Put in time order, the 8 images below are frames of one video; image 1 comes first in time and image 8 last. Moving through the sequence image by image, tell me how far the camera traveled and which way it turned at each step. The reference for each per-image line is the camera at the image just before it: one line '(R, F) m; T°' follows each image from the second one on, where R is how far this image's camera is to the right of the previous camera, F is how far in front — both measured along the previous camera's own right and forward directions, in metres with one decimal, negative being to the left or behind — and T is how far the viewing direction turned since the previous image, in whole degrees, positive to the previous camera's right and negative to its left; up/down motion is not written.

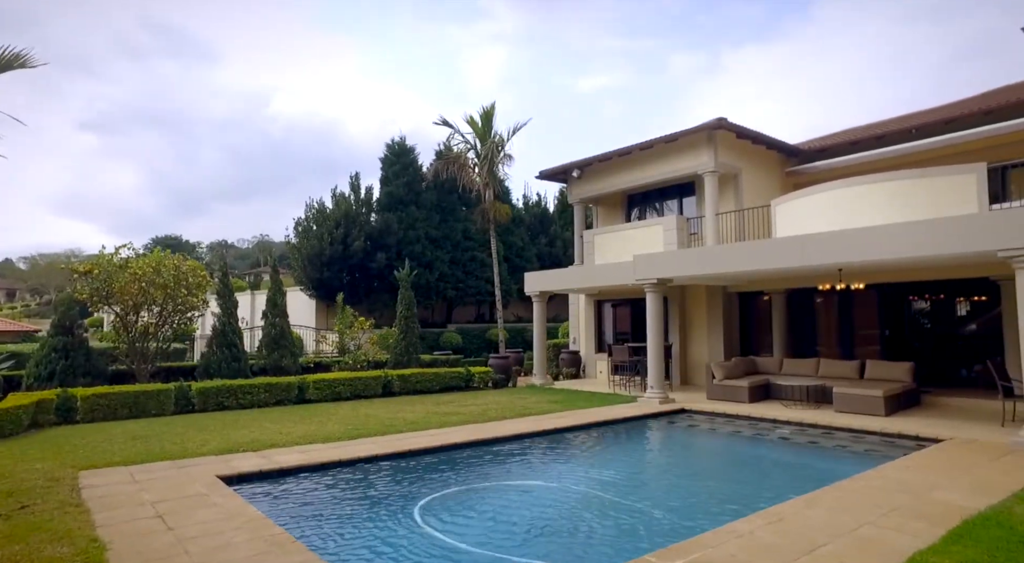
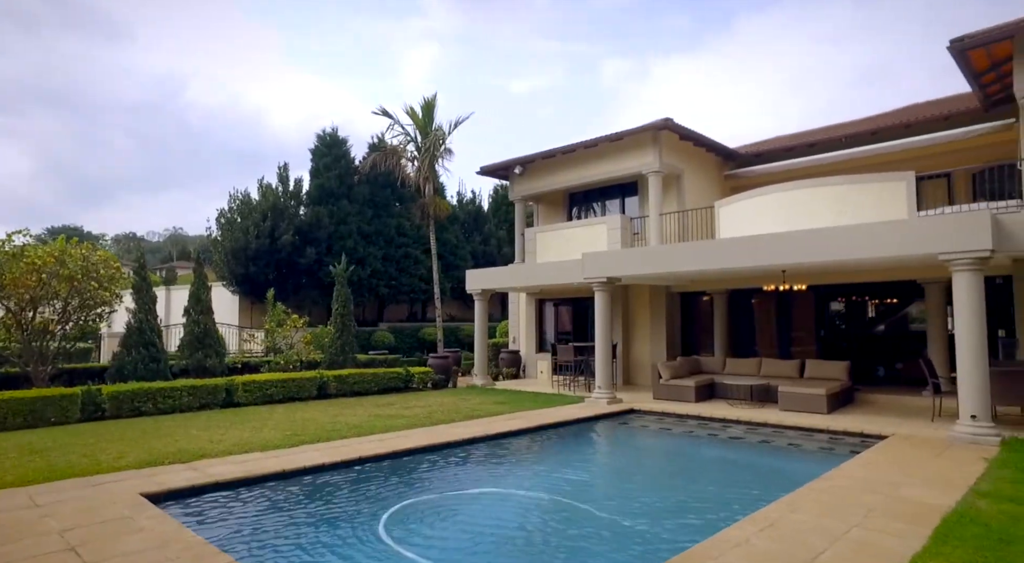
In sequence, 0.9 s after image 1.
(-0.5, +0.5) m; +7°
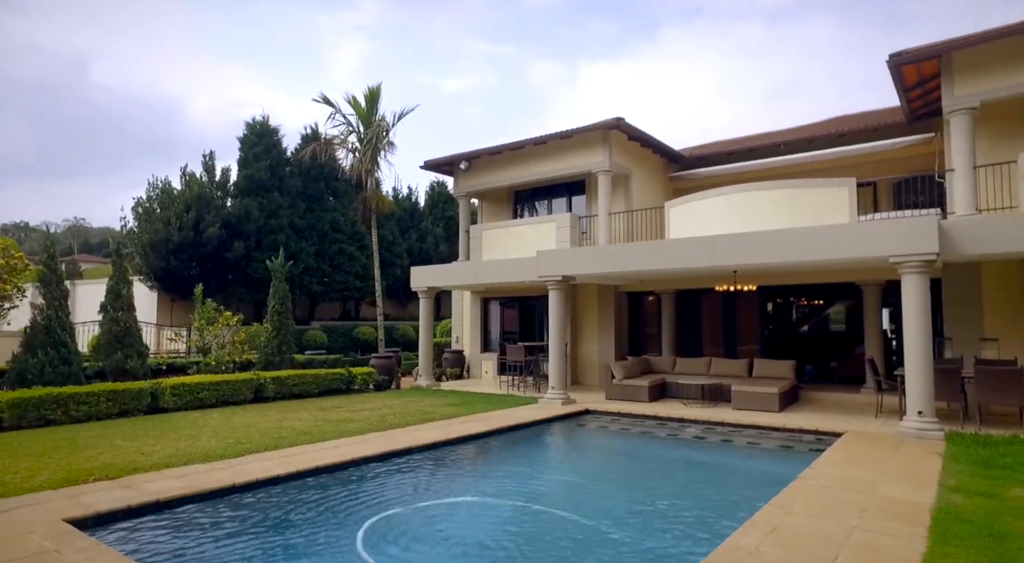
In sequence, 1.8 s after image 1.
(-0.7, +0.4) m; +7°
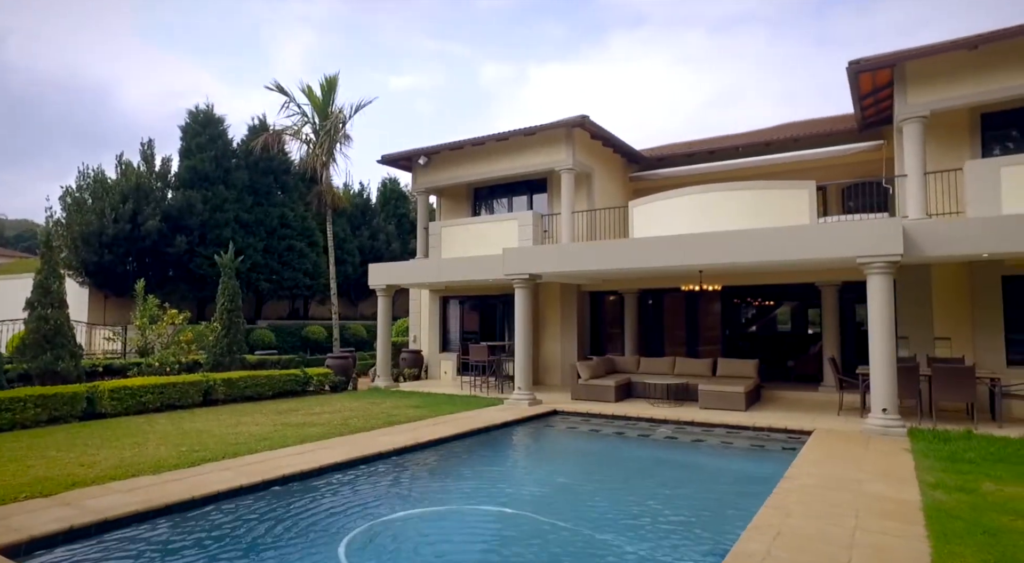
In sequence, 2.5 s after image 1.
(-0.5, +0.3) m; +5°
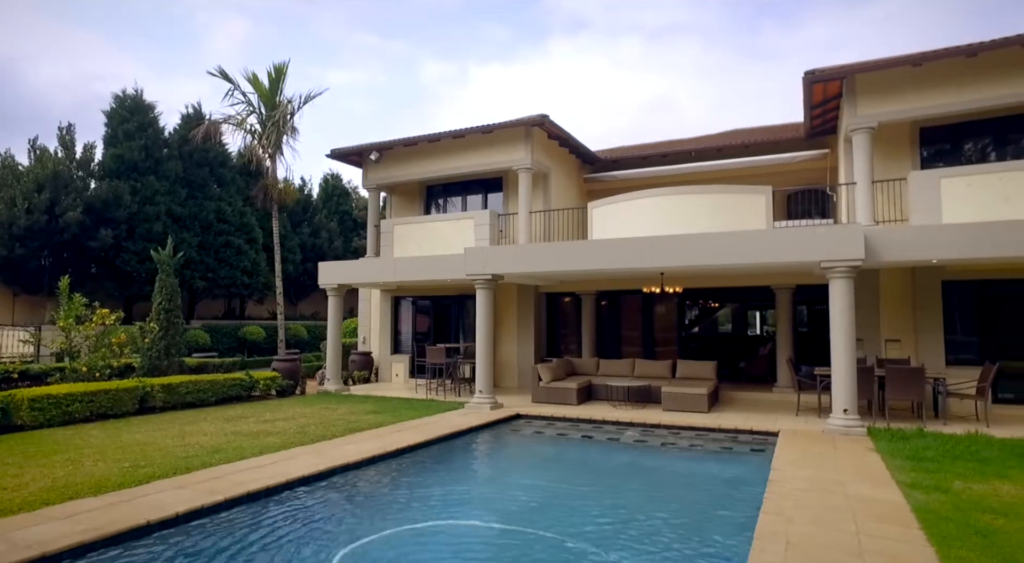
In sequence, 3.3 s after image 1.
(-0.6, +0.4) m; +6°
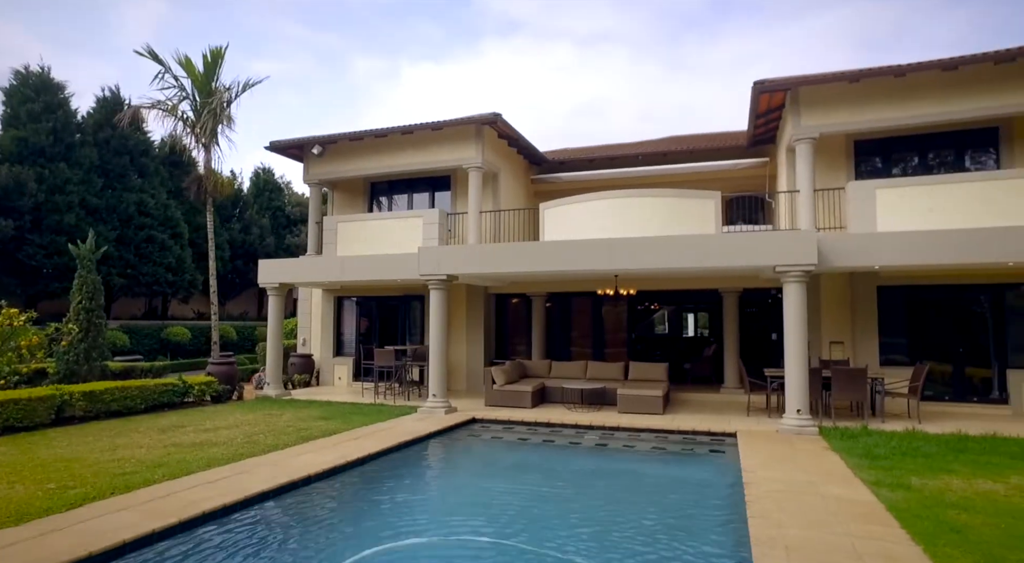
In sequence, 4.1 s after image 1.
(-0.6, +0.3) m; +7°
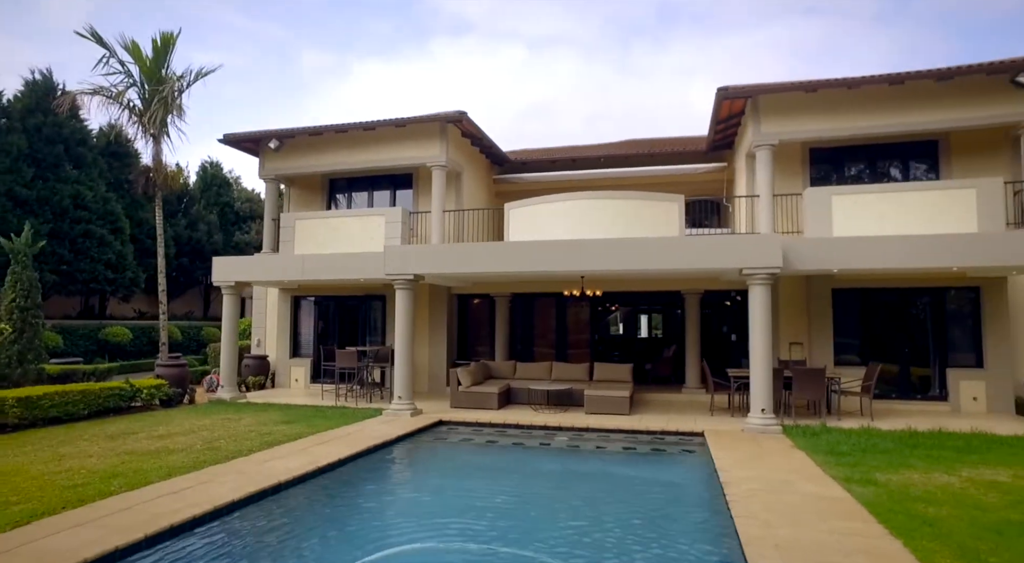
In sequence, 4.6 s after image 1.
(-0.4, +0.1) m; +5°
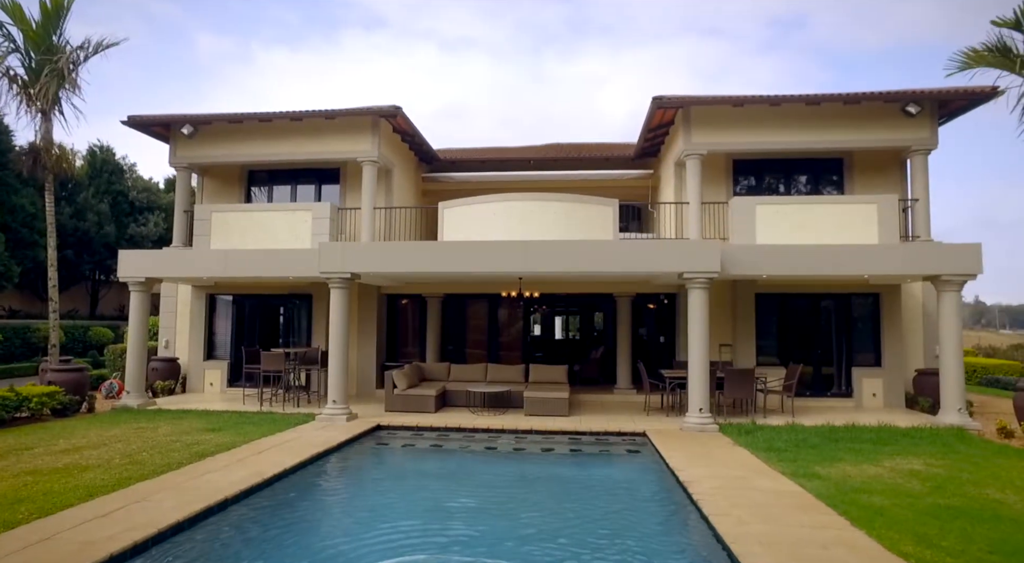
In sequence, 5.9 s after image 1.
(-0.8, +0.2) m; +9°
